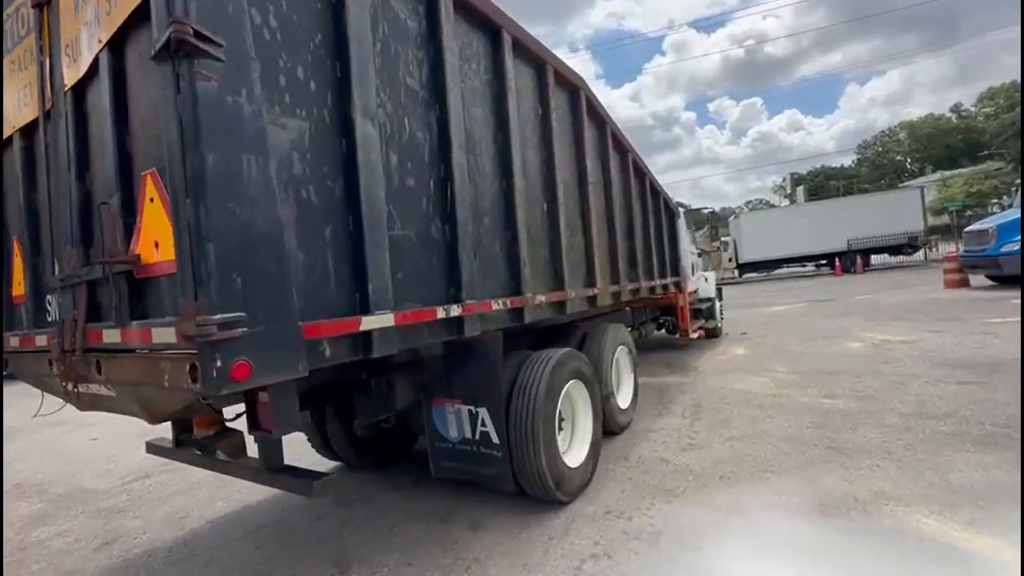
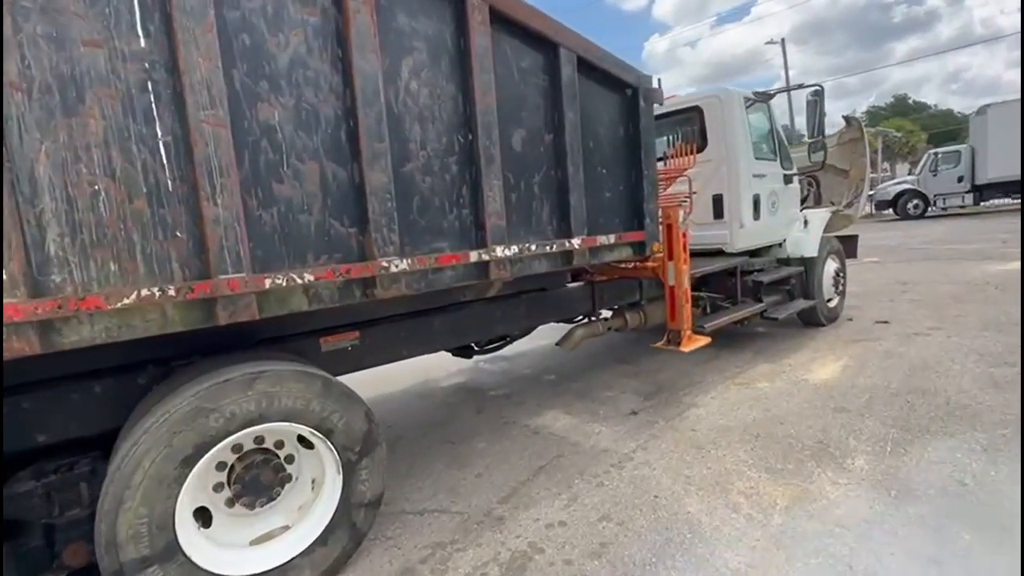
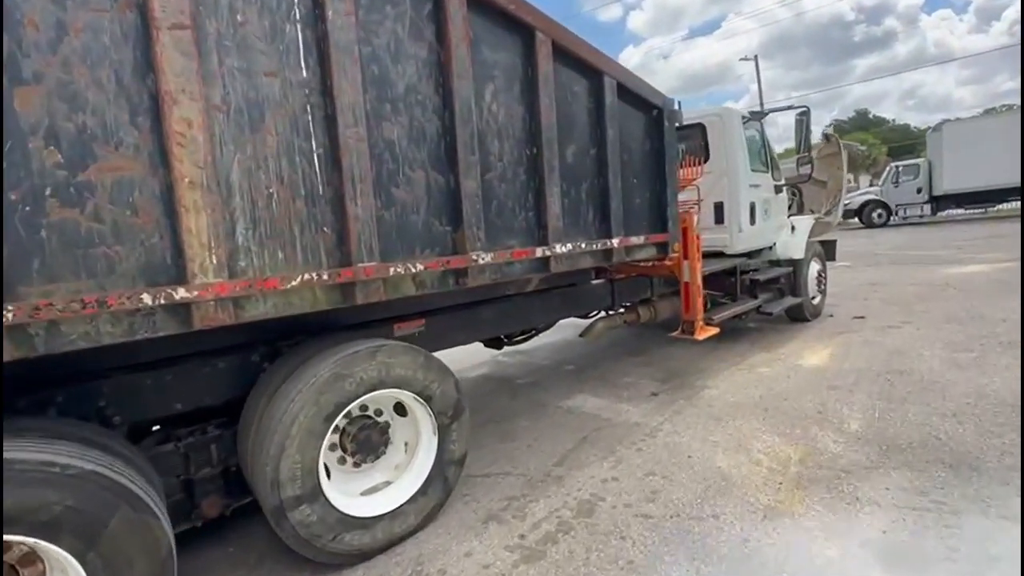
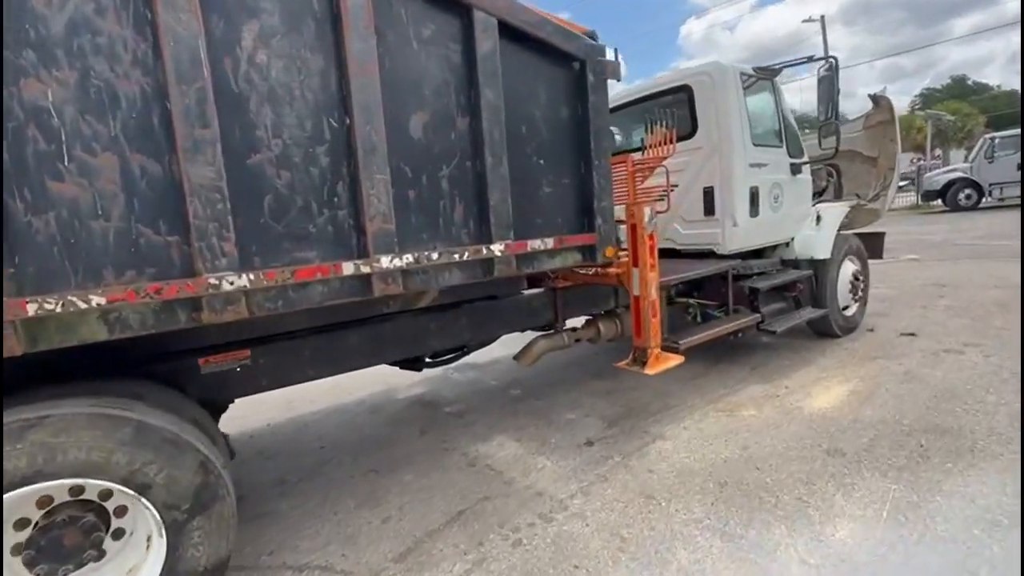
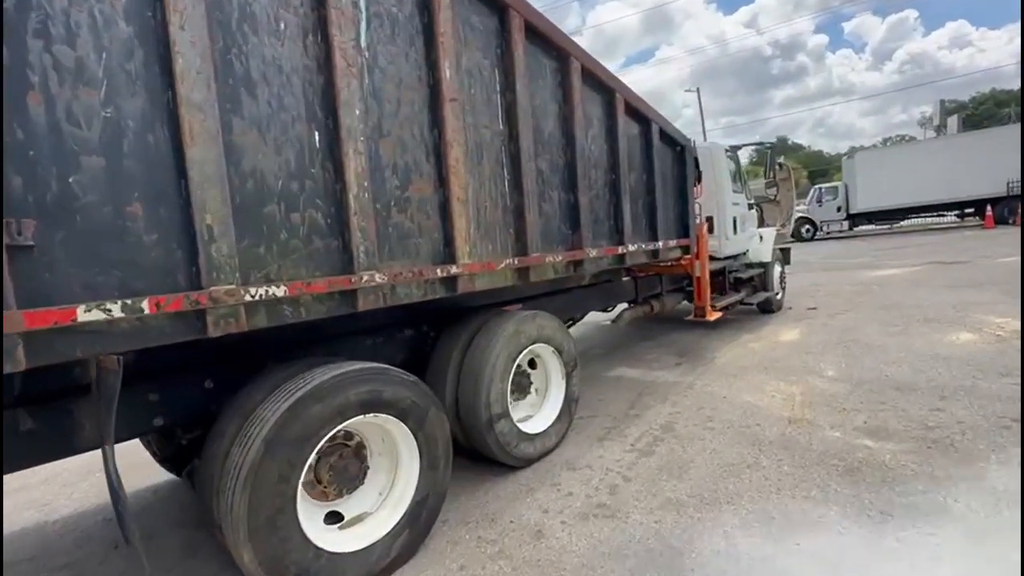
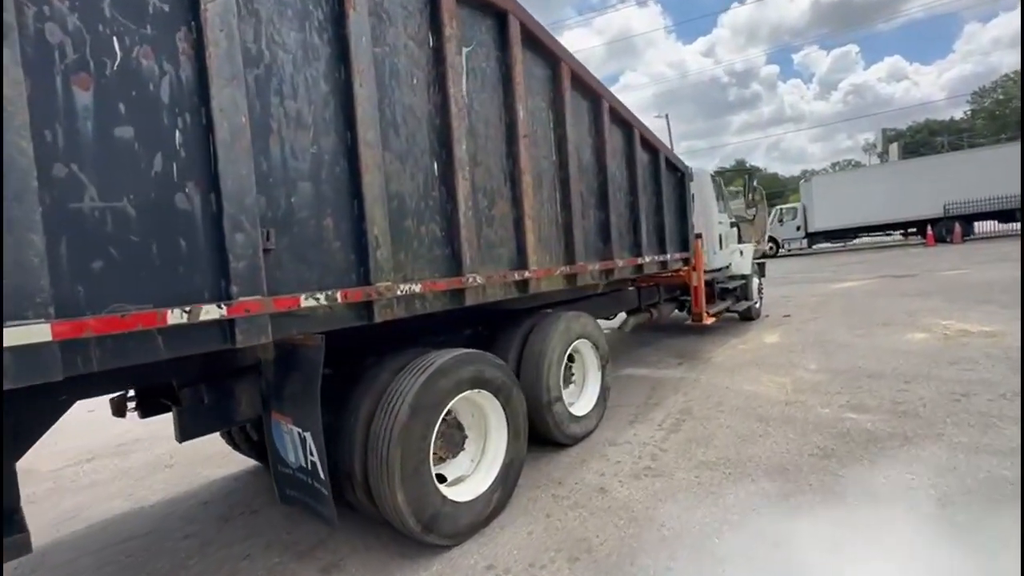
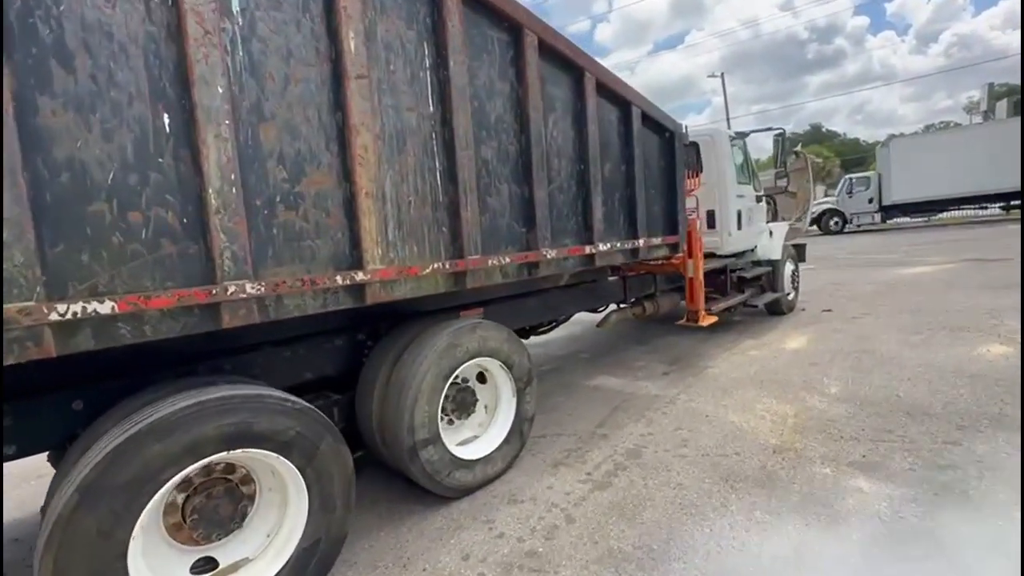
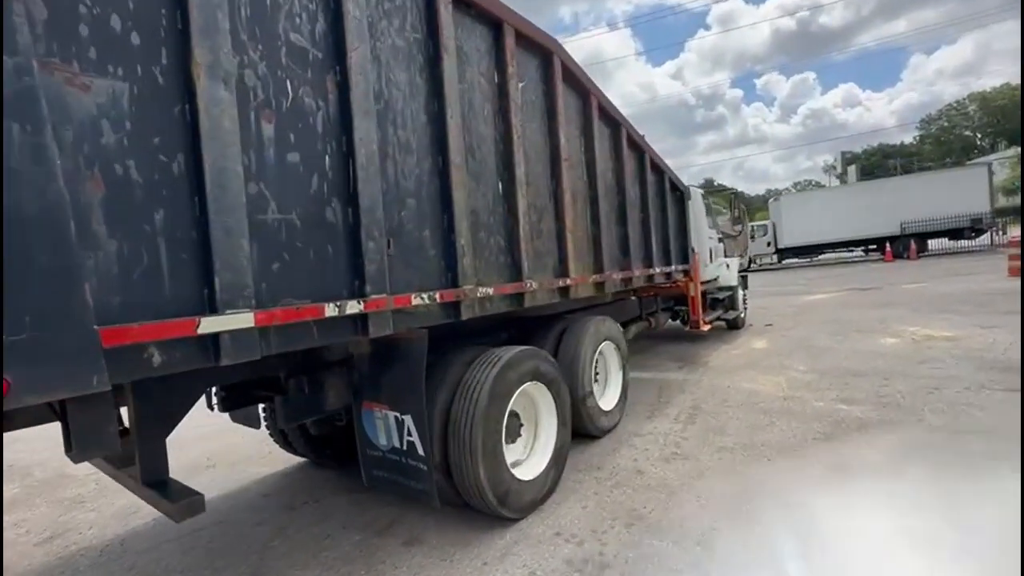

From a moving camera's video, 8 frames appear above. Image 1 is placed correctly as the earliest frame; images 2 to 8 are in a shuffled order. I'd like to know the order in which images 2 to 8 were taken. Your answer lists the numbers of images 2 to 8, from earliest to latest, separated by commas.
8, 6, 5, 7, 3, 2, 4
